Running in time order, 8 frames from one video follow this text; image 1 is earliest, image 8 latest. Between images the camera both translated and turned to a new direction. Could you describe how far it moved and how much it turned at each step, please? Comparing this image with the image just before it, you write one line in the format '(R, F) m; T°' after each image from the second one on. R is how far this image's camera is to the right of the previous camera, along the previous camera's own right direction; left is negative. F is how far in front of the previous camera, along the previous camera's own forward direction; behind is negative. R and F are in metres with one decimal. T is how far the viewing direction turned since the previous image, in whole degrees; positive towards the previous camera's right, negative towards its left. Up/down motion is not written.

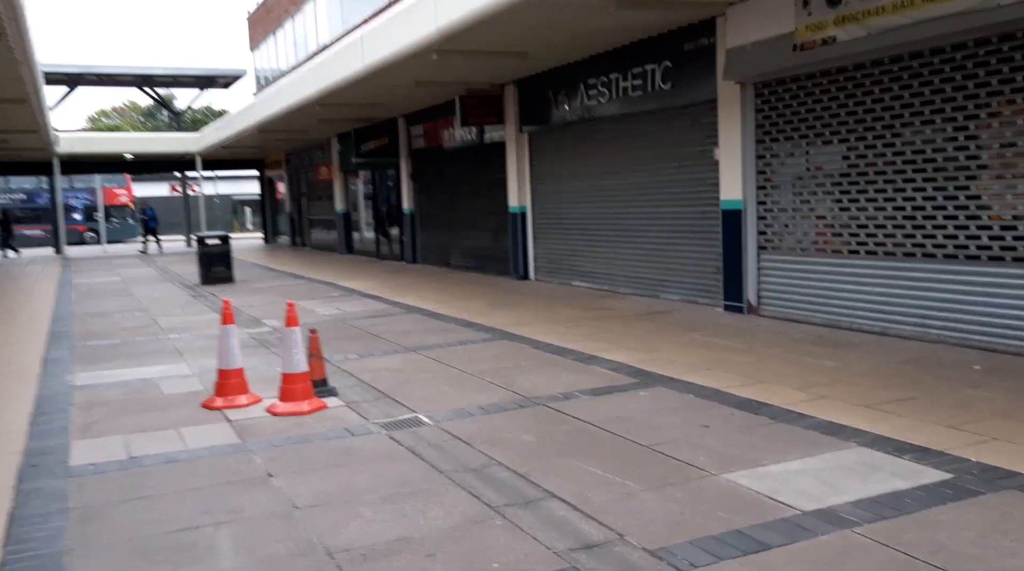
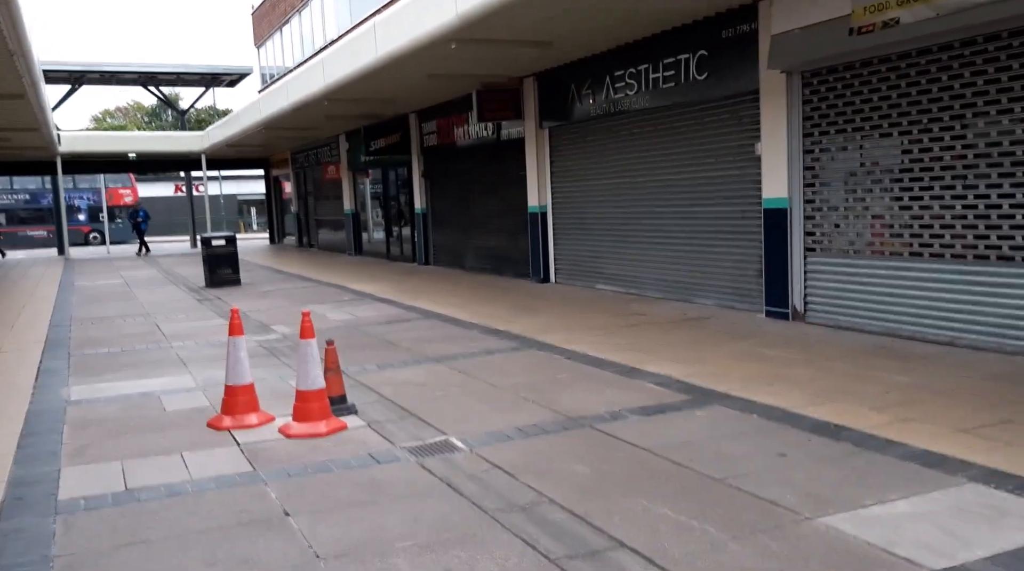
(-0.2, +0.7) m; 0°
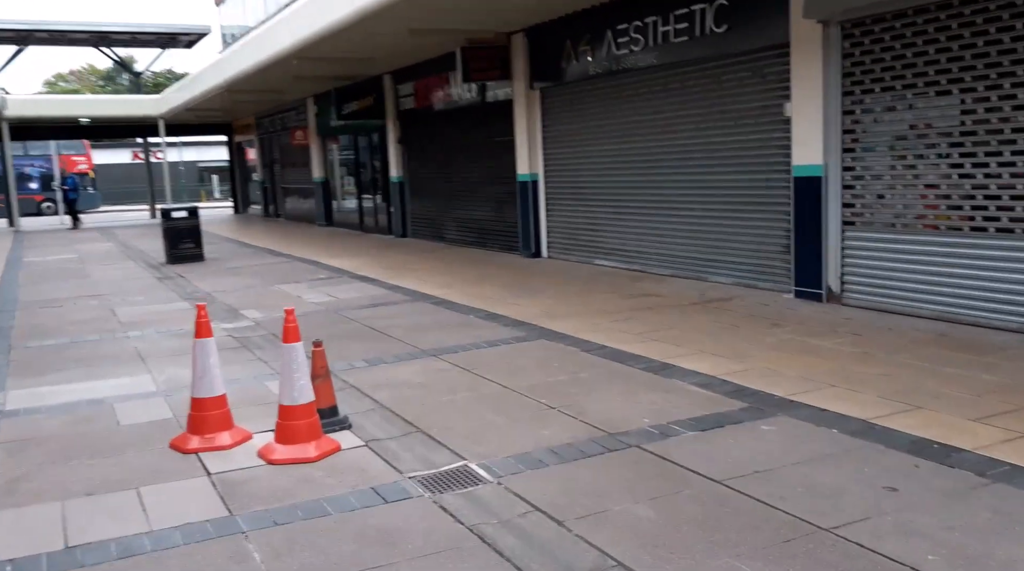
(-0.3, +1.1) m; +2°
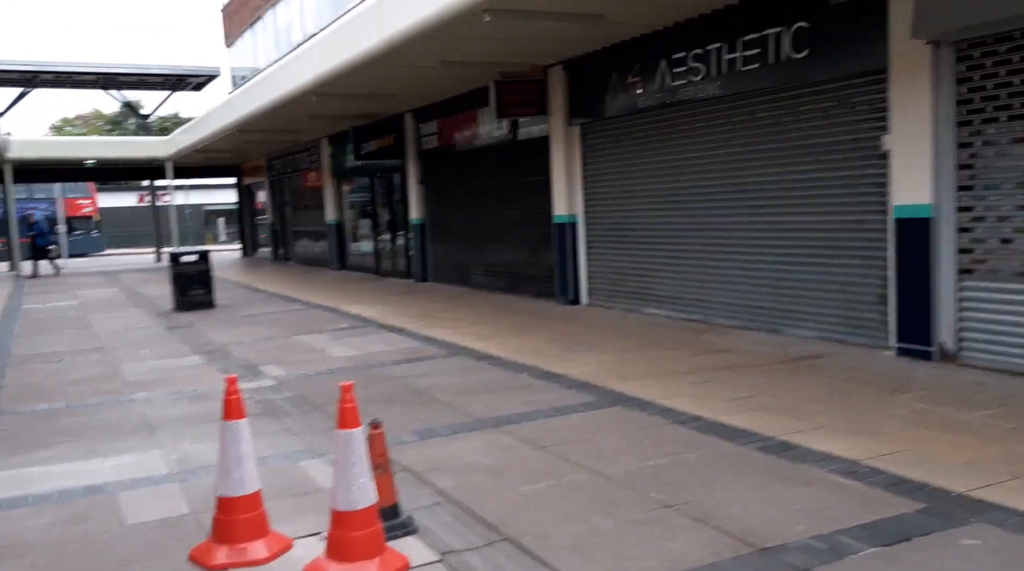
(-0.5, +1.1) m; 0°
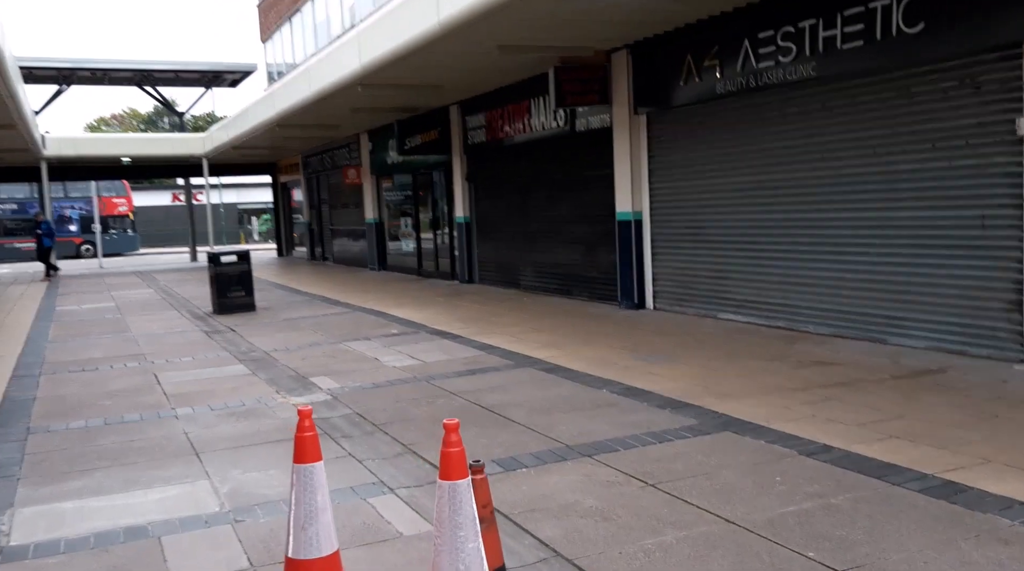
(-0.4, +0.8) m; -2°
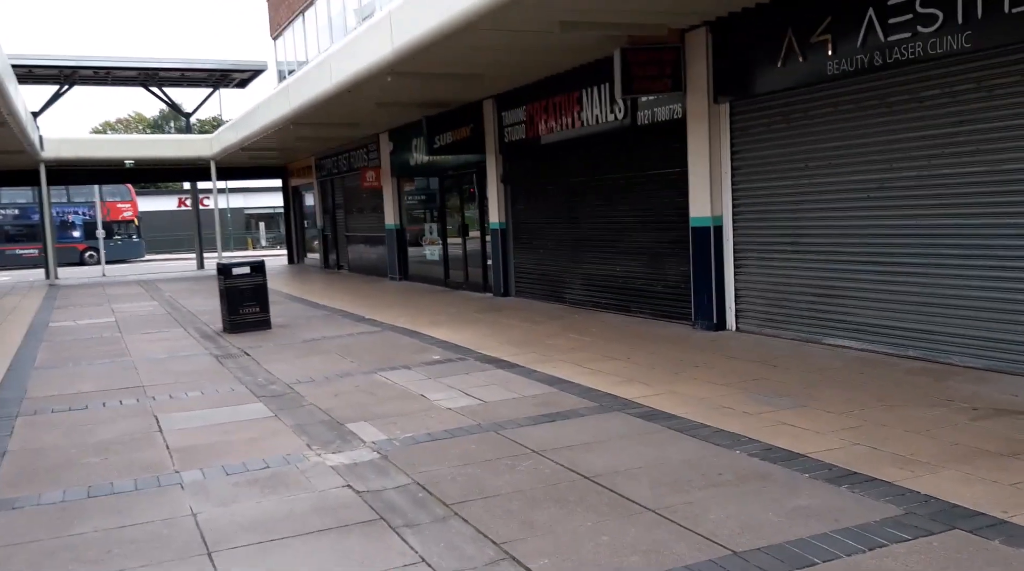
(-0.6, +1.7) m; 0°
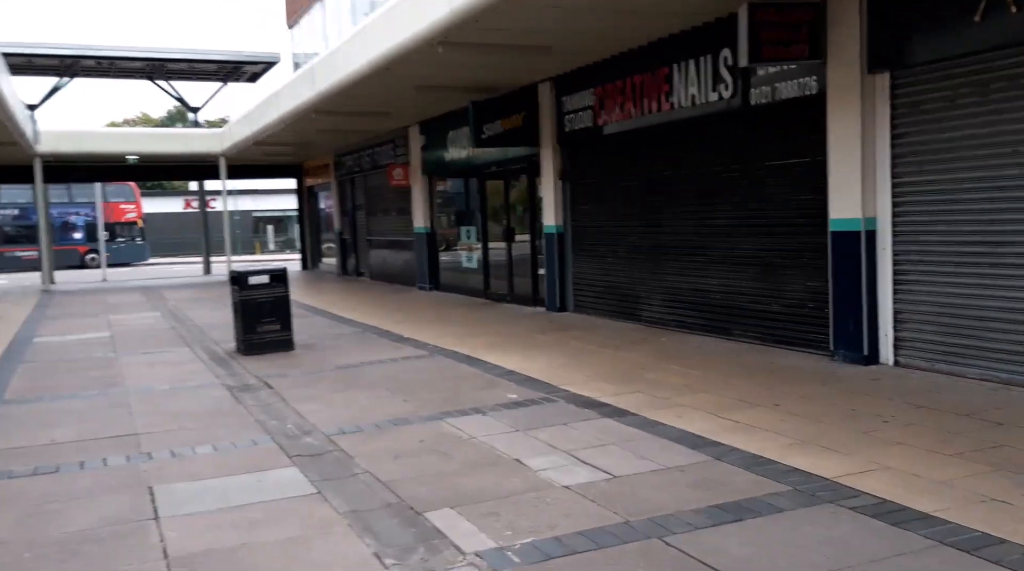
(-0.8, +2.2) m; 0°
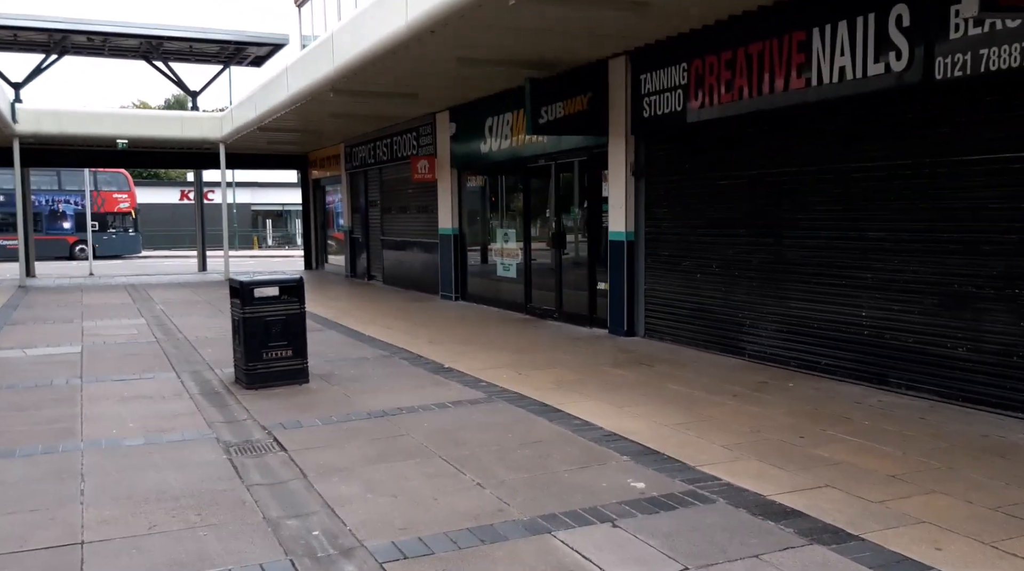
(-0.8, +2.5) m; 0°
